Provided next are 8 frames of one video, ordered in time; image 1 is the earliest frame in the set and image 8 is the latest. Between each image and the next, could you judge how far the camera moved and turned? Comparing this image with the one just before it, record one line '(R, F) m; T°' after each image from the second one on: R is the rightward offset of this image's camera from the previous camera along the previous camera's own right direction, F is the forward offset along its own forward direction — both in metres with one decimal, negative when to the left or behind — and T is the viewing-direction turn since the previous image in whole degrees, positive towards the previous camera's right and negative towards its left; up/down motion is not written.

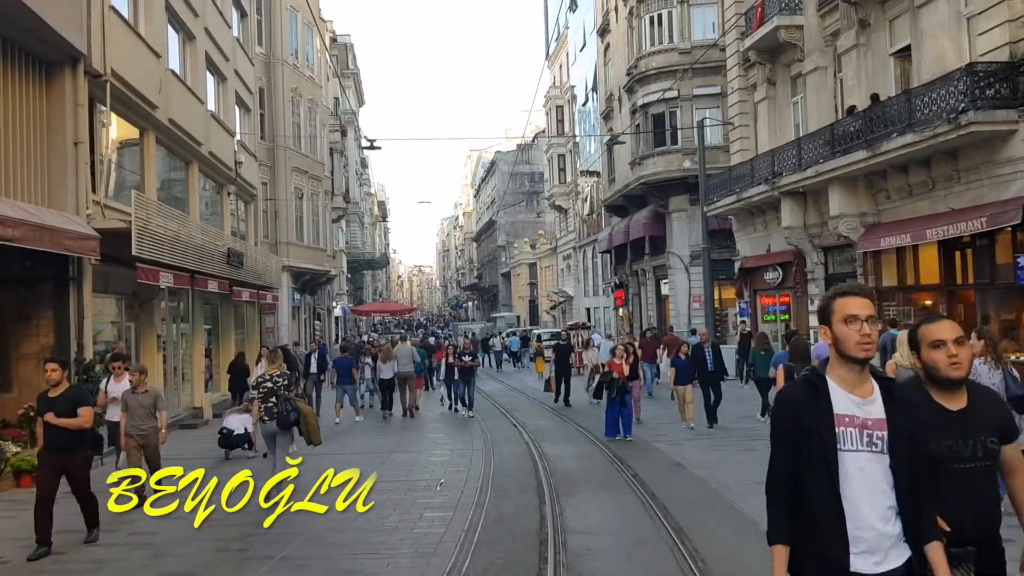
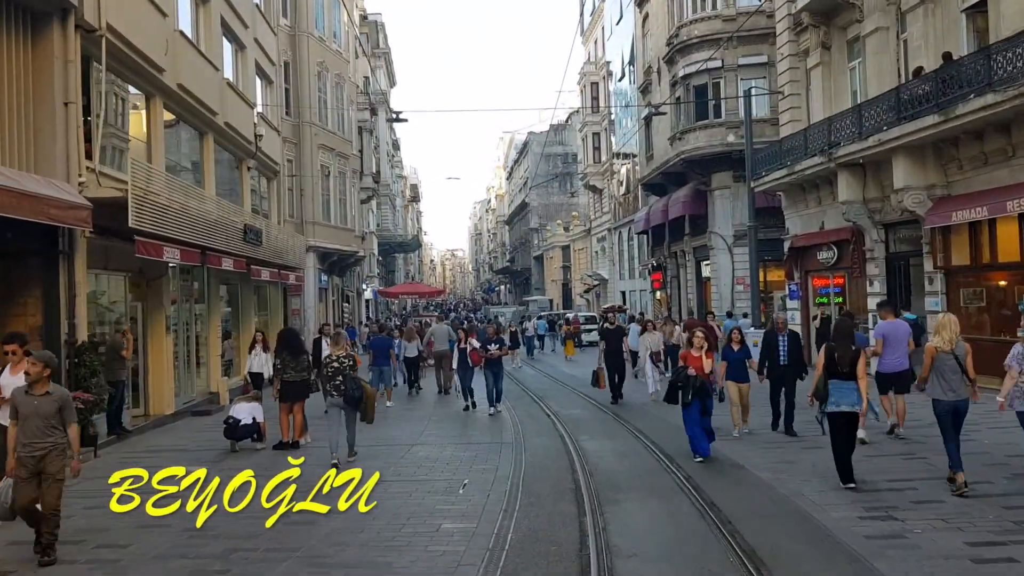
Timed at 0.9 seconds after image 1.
(0.0, +1.4) m; -2°
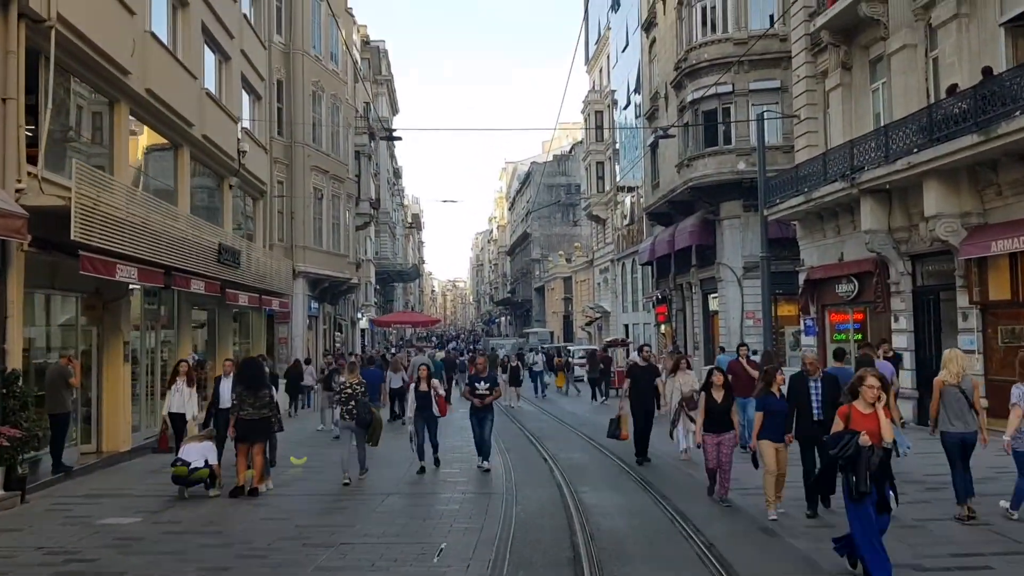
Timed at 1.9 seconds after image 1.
(+0.1, +1.5) m; 0°
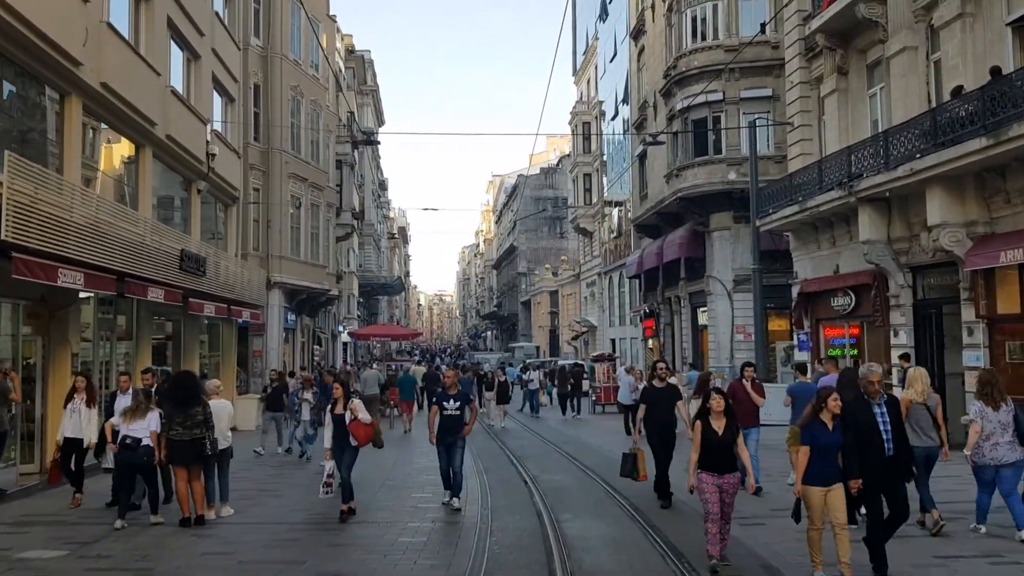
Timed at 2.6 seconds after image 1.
(+0.1, +1.0) m; +1°
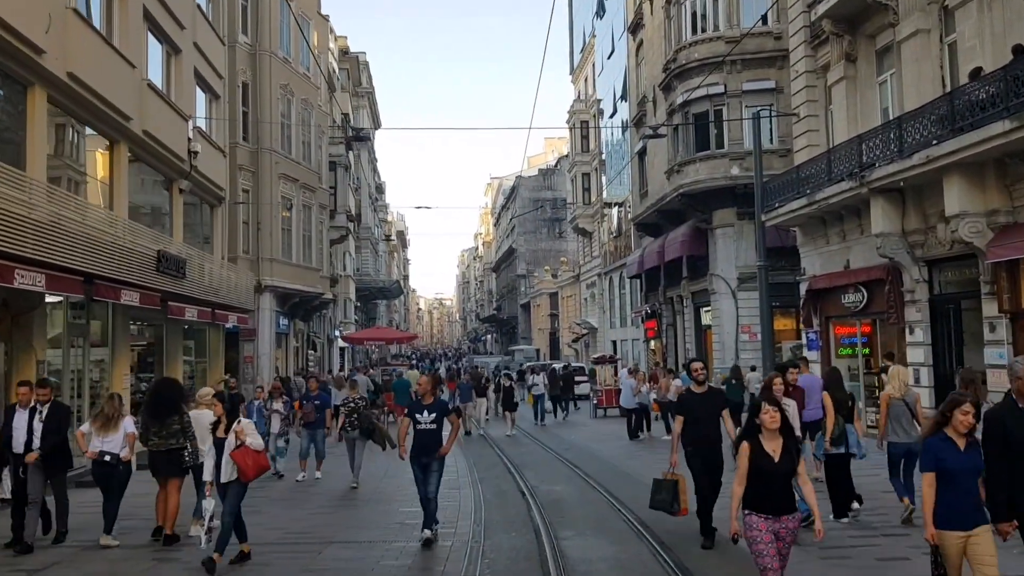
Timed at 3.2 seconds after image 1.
(+0.1, +0.9) m; 0°
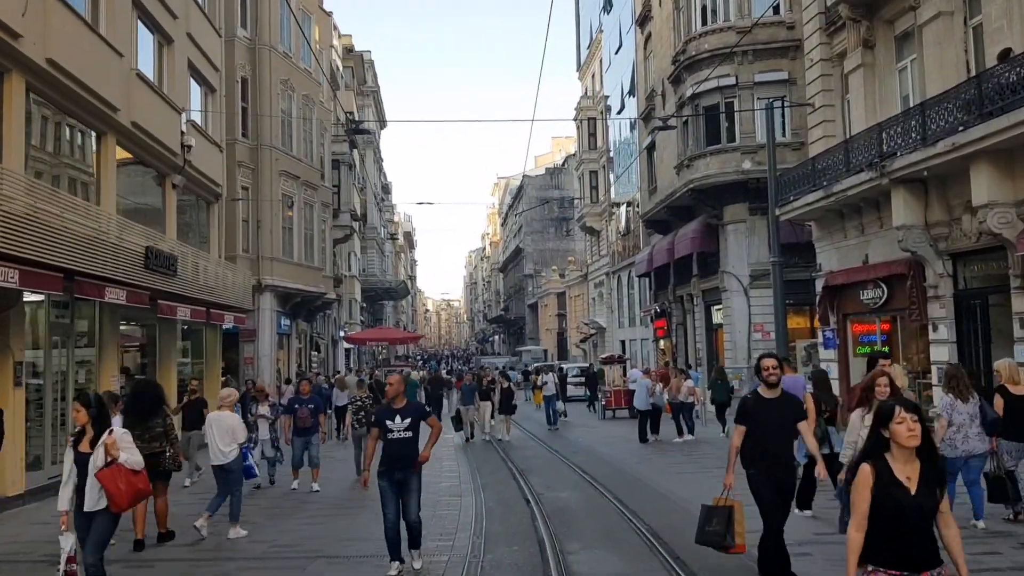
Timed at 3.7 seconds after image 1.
(+0.1, +0.7) m; -1°
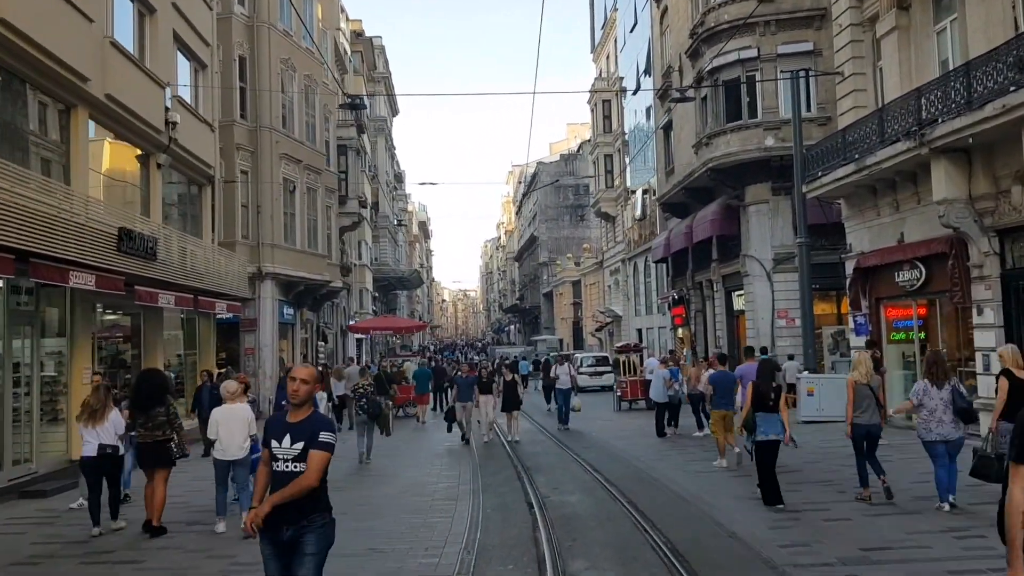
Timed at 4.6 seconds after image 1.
(+0.2, +1.3) m; -1°
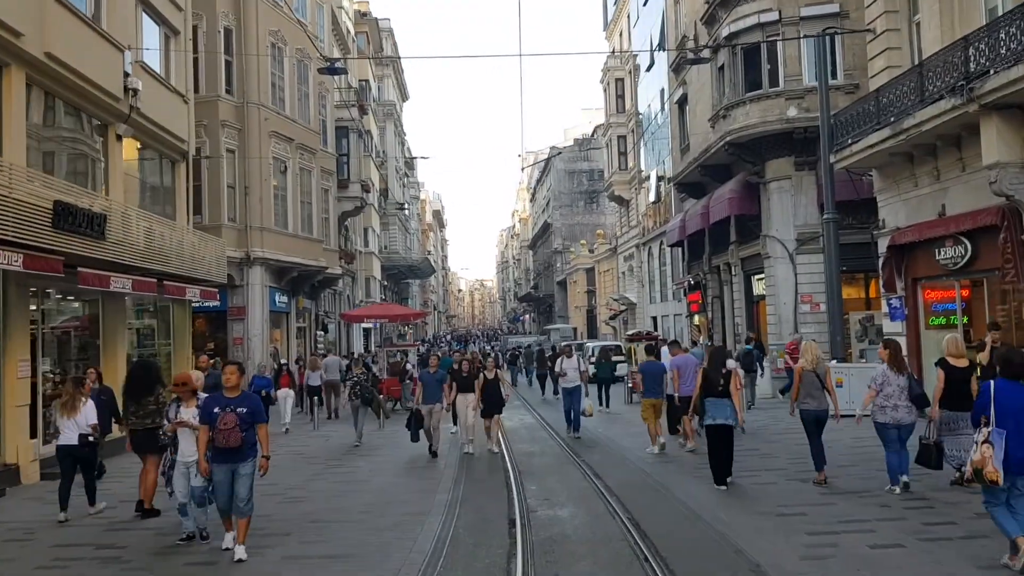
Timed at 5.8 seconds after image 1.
(+0.4, +1.7) m; -1°
